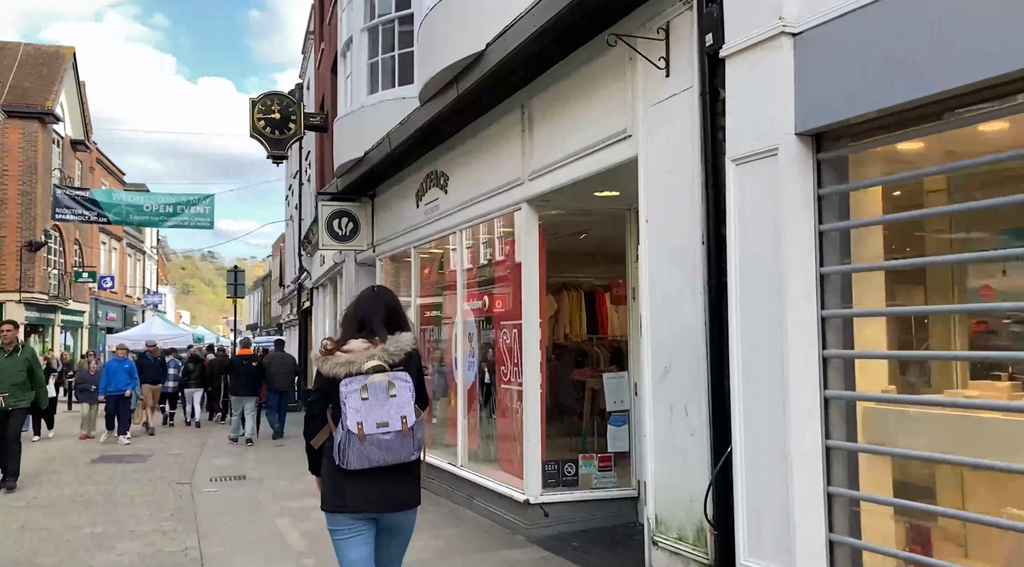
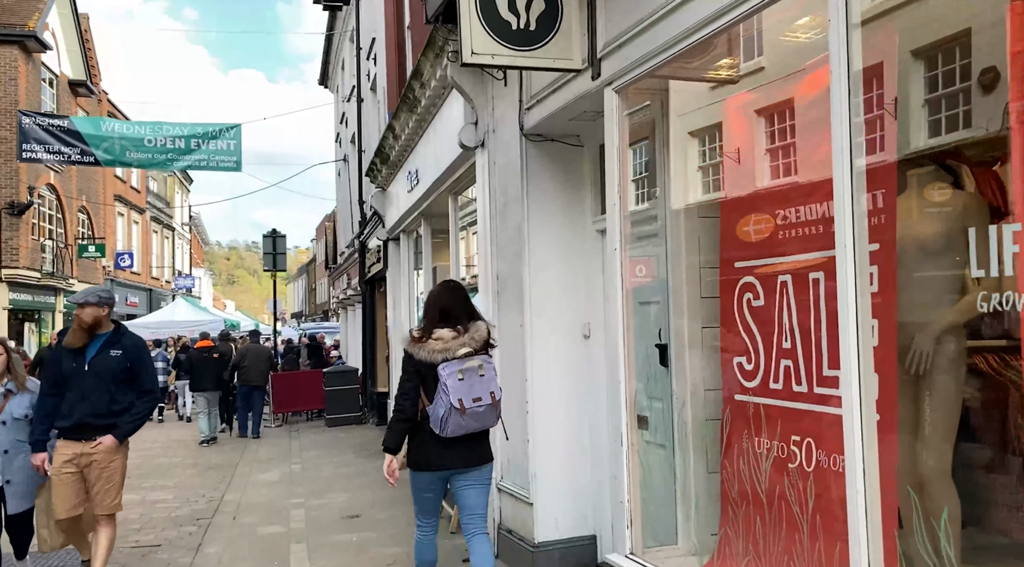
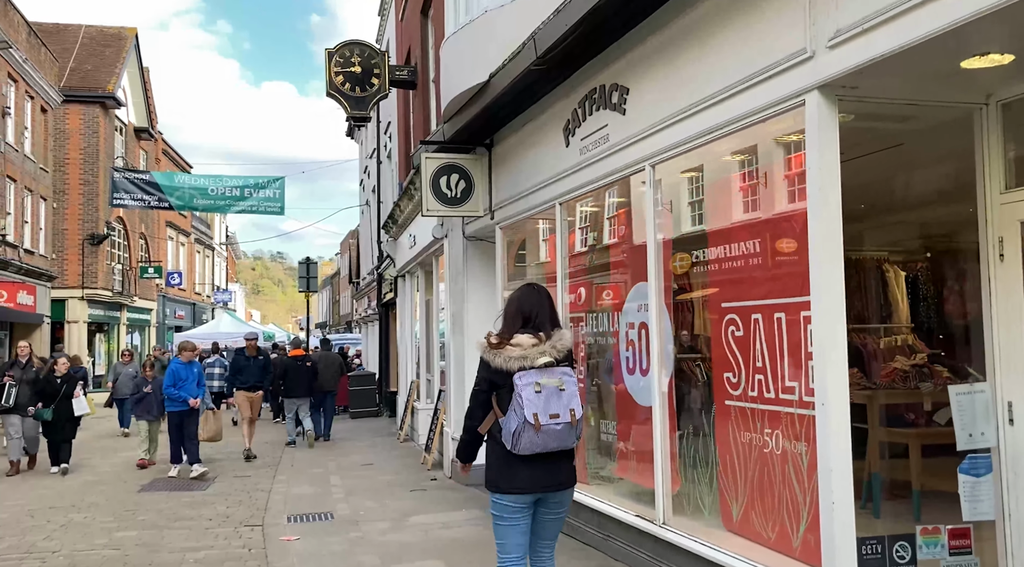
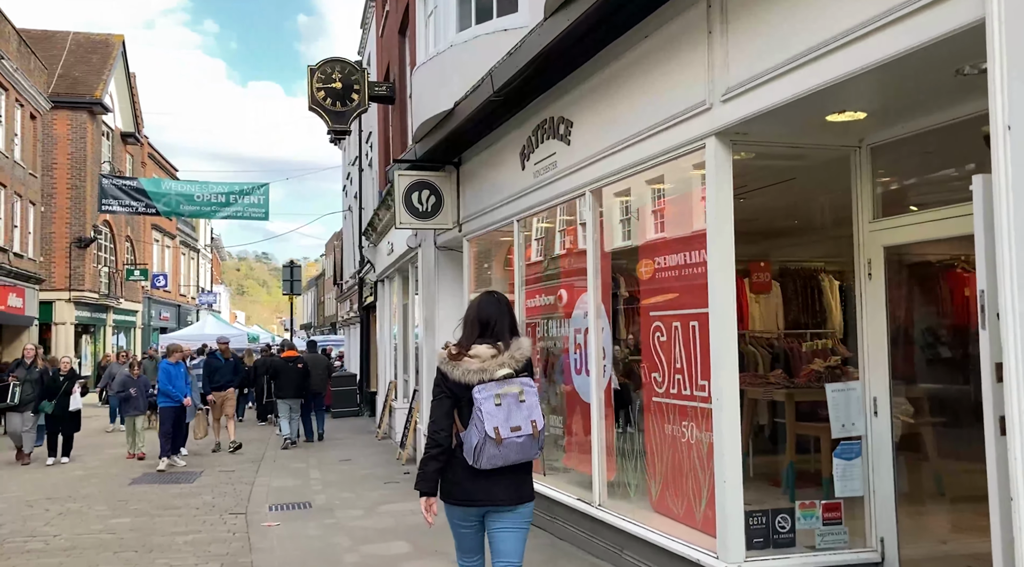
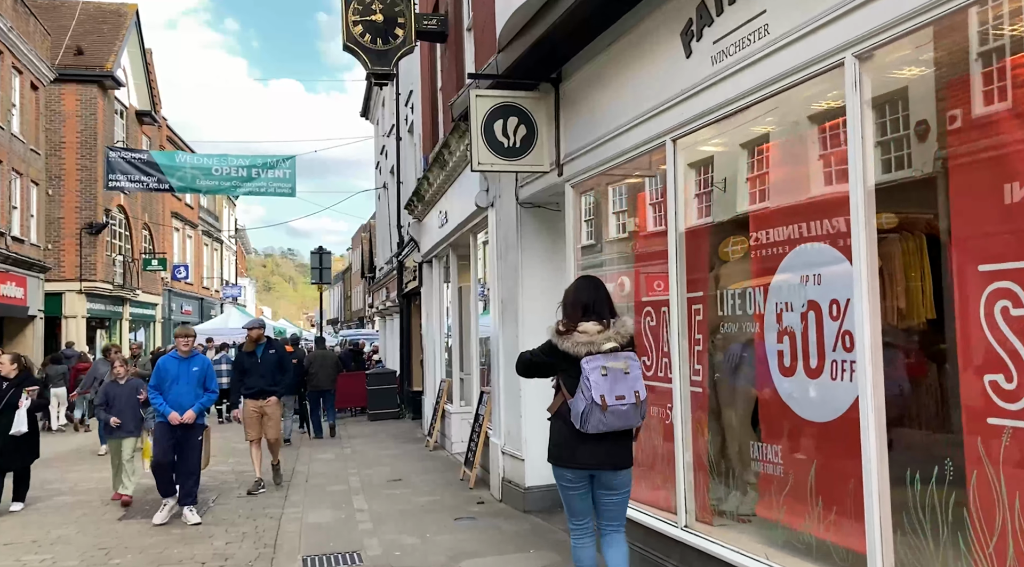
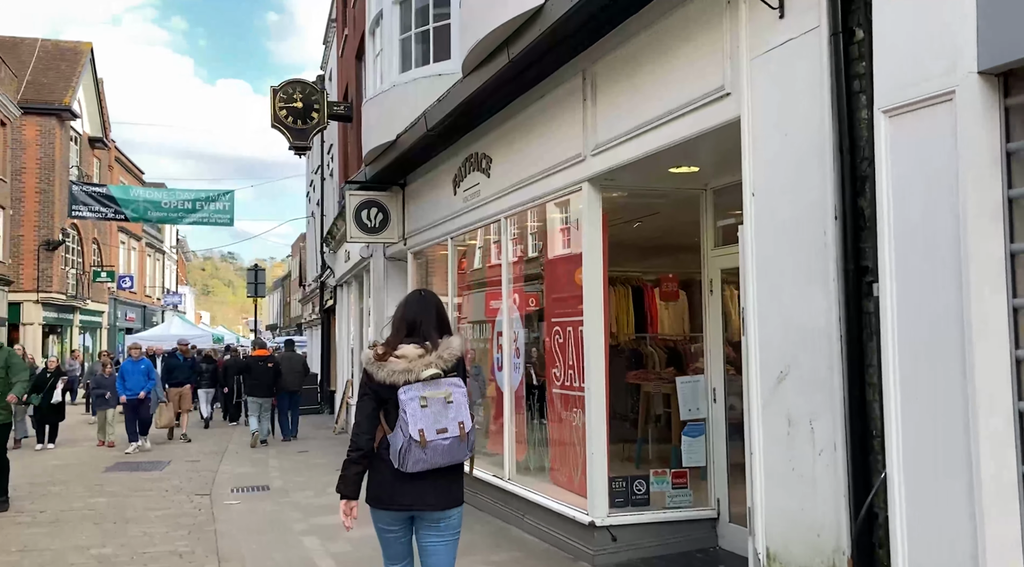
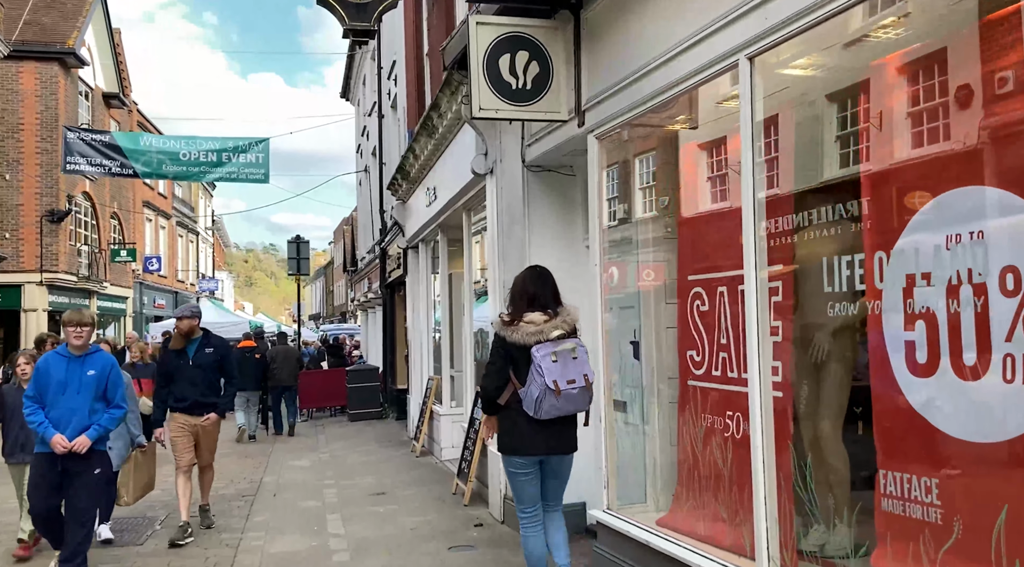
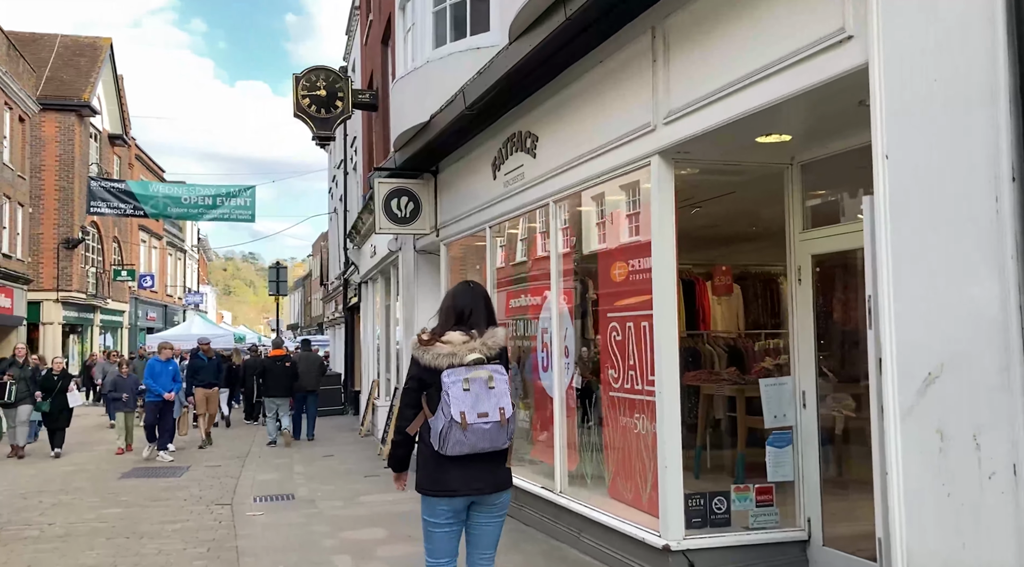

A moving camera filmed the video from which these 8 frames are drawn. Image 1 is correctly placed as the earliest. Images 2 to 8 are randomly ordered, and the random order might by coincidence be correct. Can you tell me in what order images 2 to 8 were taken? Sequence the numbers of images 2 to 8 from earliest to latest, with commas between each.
6, 8, 4, 3, 5, 7, 2
